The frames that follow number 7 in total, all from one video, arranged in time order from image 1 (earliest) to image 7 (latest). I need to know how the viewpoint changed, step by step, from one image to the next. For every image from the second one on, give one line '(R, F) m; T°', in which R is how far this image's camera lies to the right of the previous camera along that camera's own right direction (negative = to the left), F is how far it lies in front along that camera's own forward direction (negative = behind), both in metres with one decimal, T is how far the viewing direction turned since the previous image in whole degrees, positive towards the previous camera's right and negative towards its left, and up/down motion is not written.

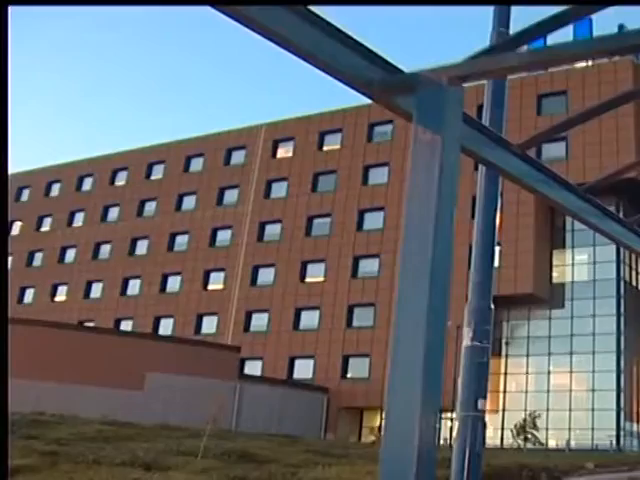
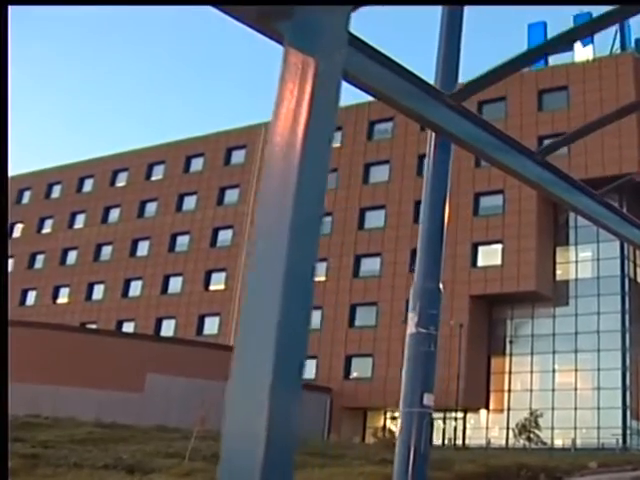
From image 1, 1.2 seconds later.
(+0.3, +0.4) m; -1°
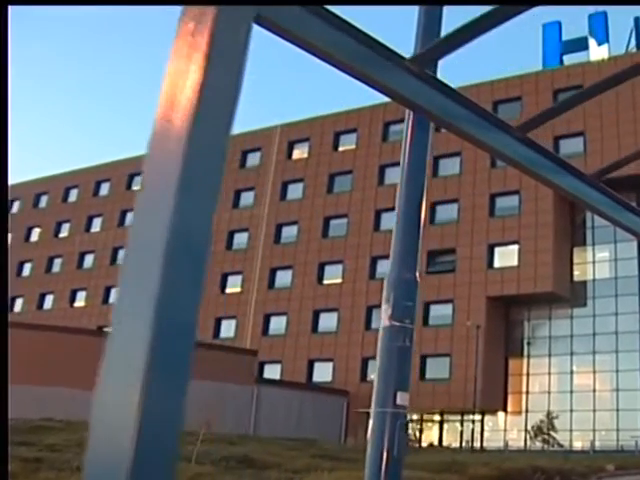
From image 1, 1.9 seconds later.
(+0.2, +0.1) m; -1°
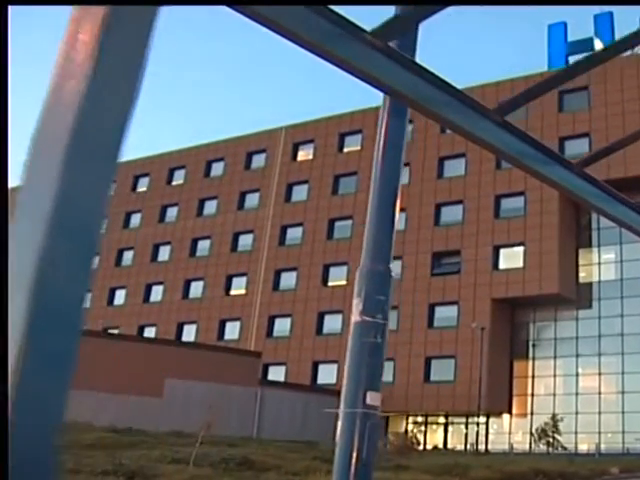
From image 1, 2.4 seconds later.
(+0.1, +0.1) m; -1°
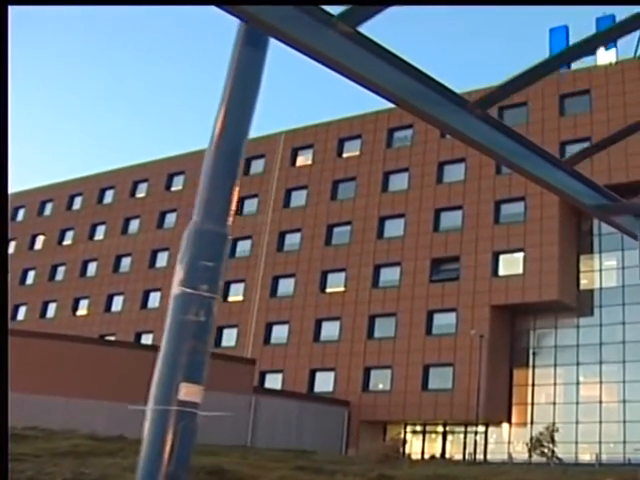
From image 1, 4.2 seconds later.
(+0.6, +0.6) m; -1°
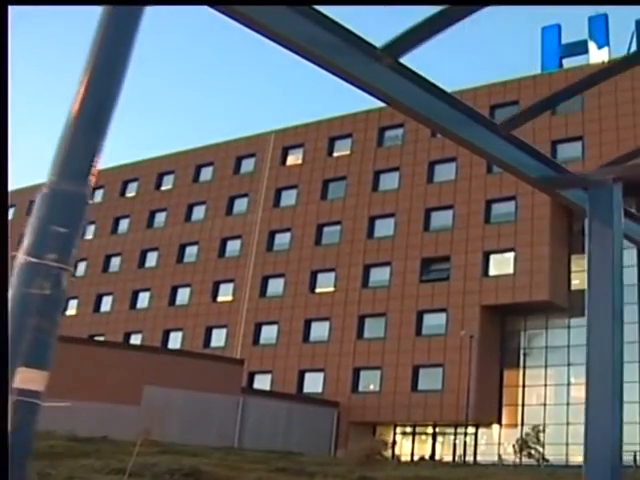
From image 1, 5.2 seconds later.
(+0.3, +0.4) m; 0°
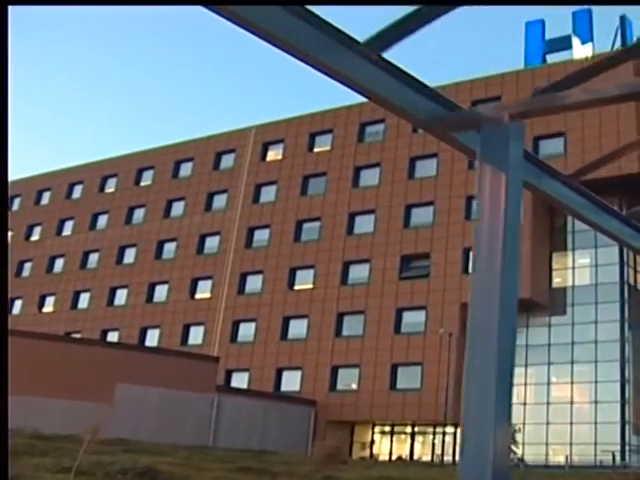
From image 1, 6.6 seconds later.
(+0.5, +0.6) m; +1°
